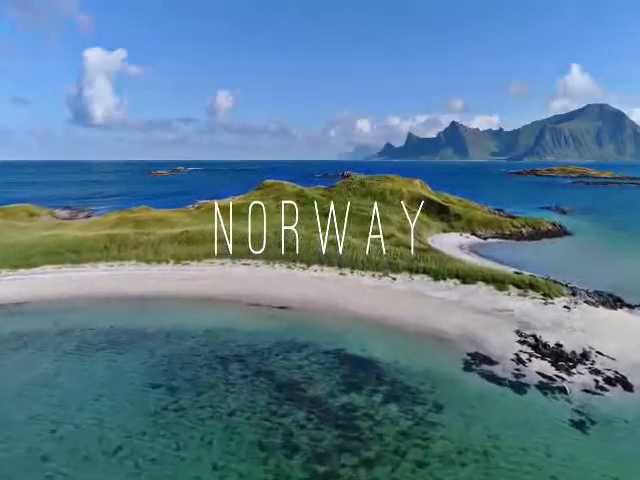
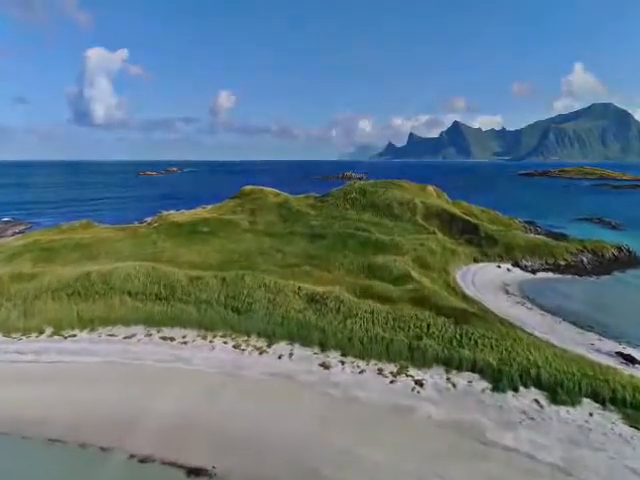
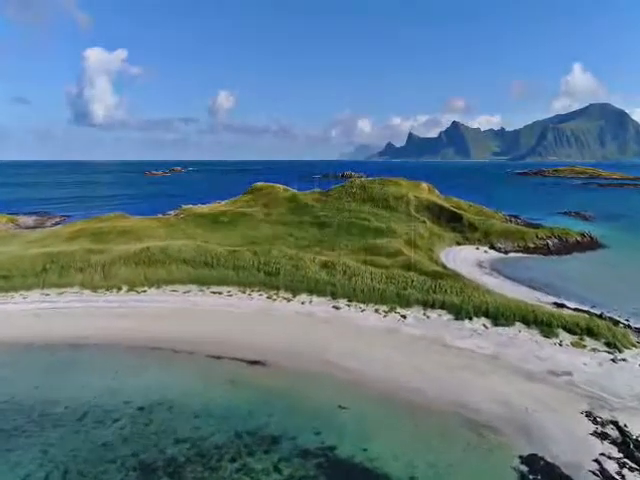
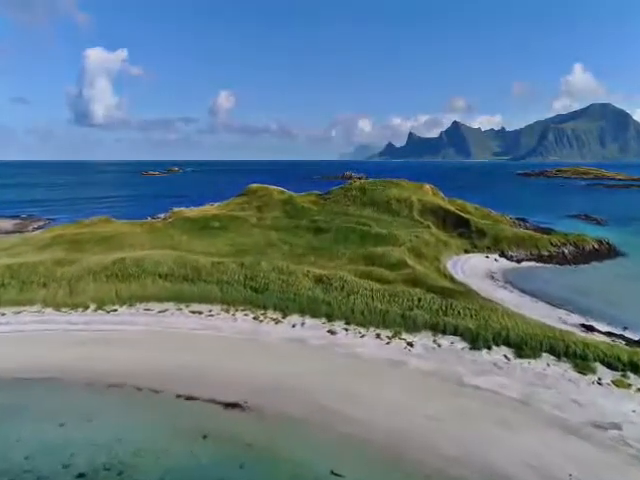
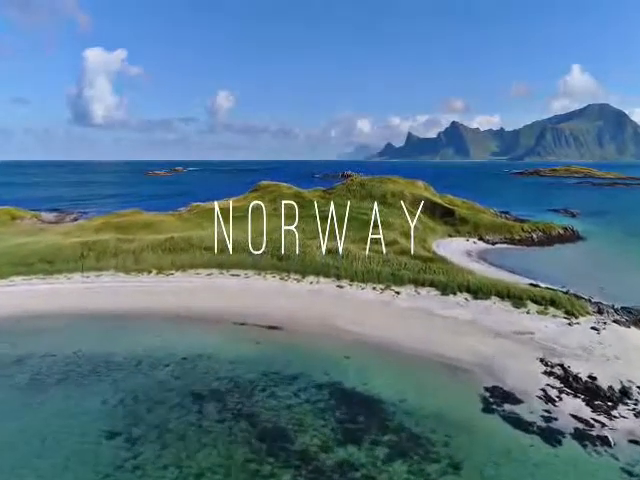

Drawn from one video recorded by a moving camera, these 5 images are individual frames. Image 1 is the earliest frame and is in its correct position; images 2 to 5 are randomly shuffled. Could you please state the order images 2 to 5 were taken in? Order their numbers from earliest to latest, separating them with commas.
5, 3, 4, 2
